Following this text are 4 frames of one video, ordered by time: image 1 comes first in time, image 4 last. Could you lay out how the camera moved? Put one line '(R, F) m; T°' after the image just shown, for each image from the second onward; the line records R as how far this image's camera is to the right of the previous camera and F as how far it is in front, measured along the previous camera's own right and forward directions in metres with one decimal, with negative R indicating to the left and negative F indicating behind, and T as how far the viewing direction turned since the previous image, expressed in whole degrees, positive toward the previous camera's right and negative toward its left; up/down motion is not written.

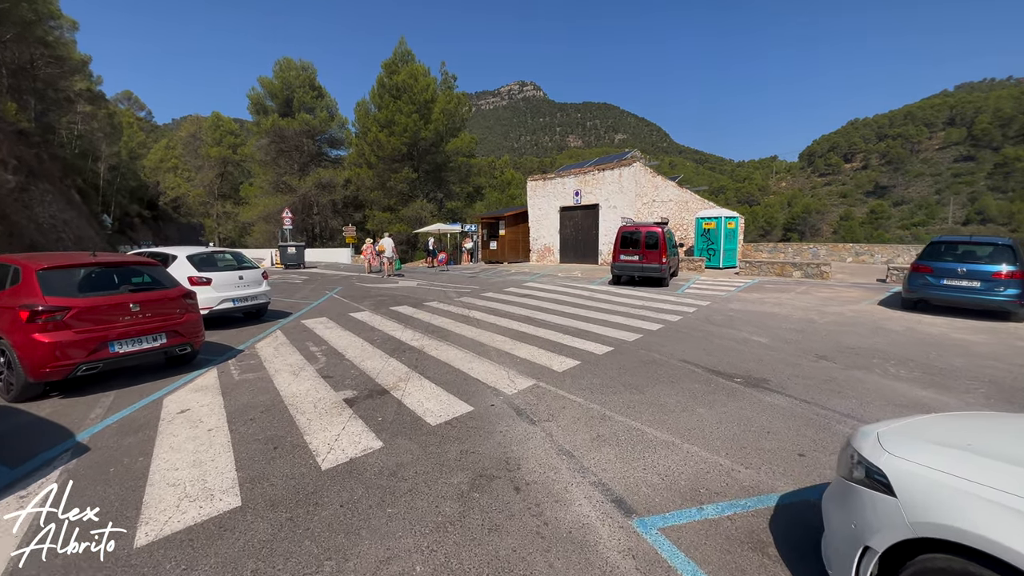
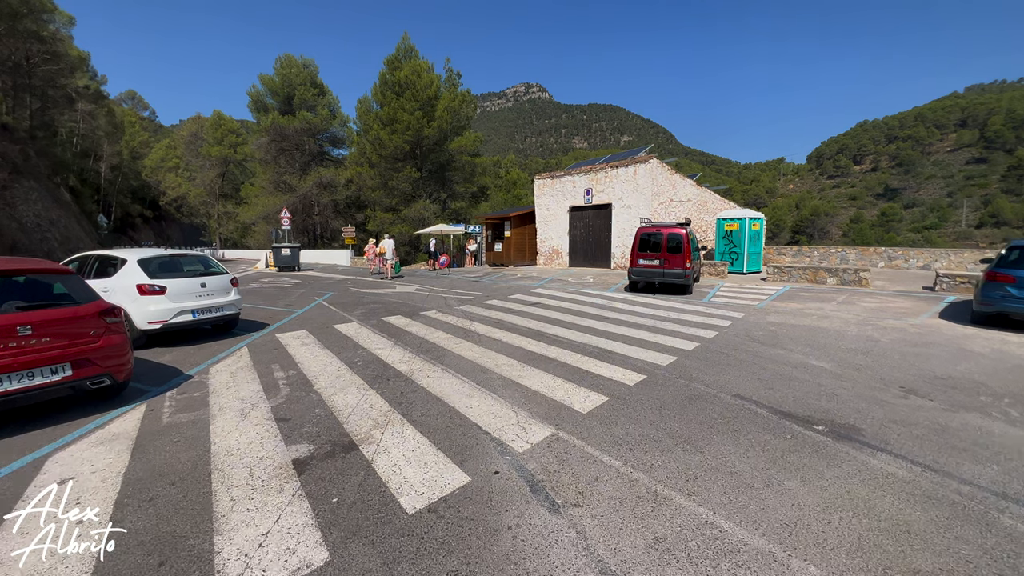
(-0.1, +1.3) m; -1°
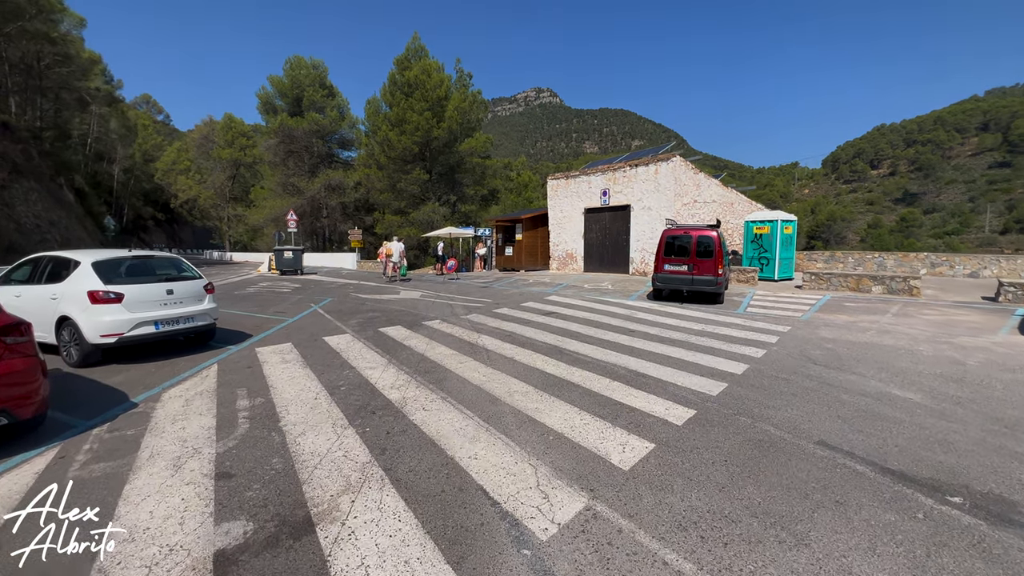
(-0.1, +1.1) m; -1°
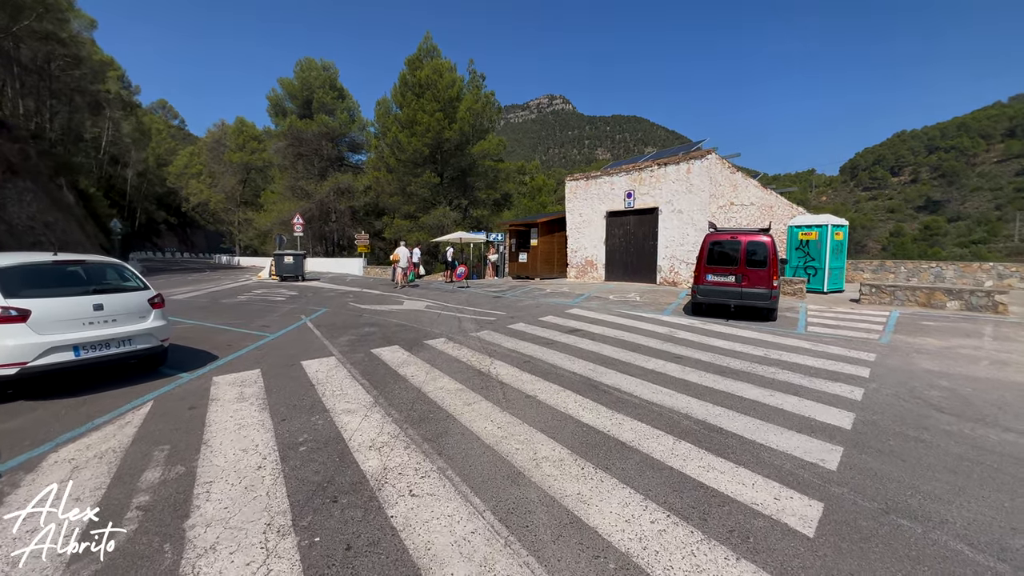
(-0.1, +1.5) m; -1°
